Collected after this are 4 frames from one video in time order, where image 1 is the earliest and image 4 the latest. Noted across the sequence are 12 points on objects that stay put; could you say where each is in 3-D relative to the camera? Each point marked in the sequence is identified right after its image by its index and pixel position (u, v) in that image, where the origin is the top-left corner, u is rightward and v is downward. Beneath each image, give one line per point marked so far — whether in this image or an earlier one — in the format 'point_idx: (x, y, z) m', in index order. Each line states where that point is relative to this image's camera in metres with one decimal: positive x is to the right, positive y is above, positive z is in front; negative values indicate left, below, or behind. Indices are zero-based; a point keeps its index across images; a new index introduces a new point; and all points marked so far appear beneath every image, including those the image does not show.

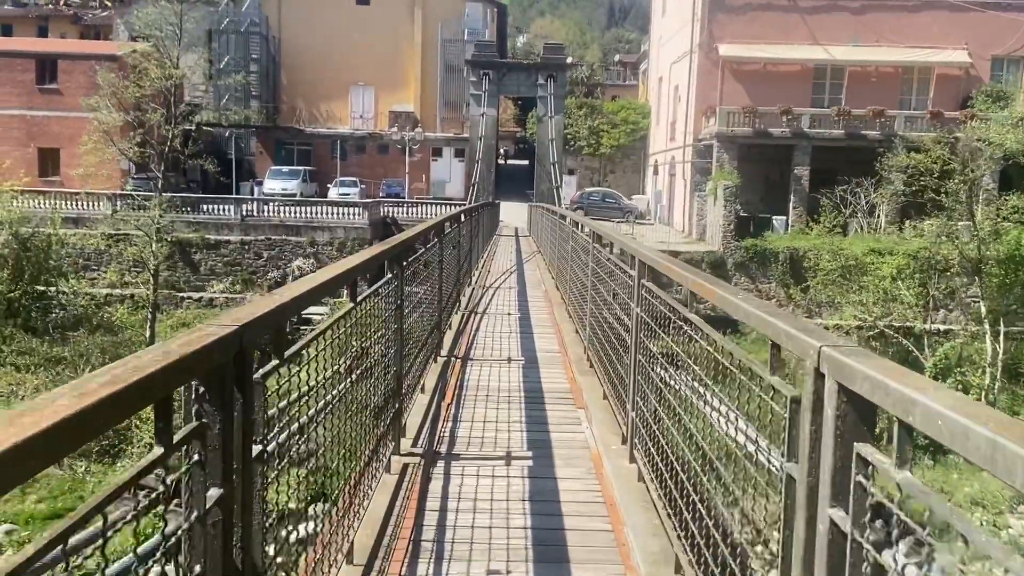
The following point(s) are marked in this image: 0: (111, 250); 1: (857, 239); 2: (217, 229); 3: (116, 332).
0: (-9.0, +0.8, +18.4) m
1: (+7.6, +1.1, +18.1) m
2: (-7.0, +1.4, +19.7) m
3: (-7.8, -0.9, +16.3) m
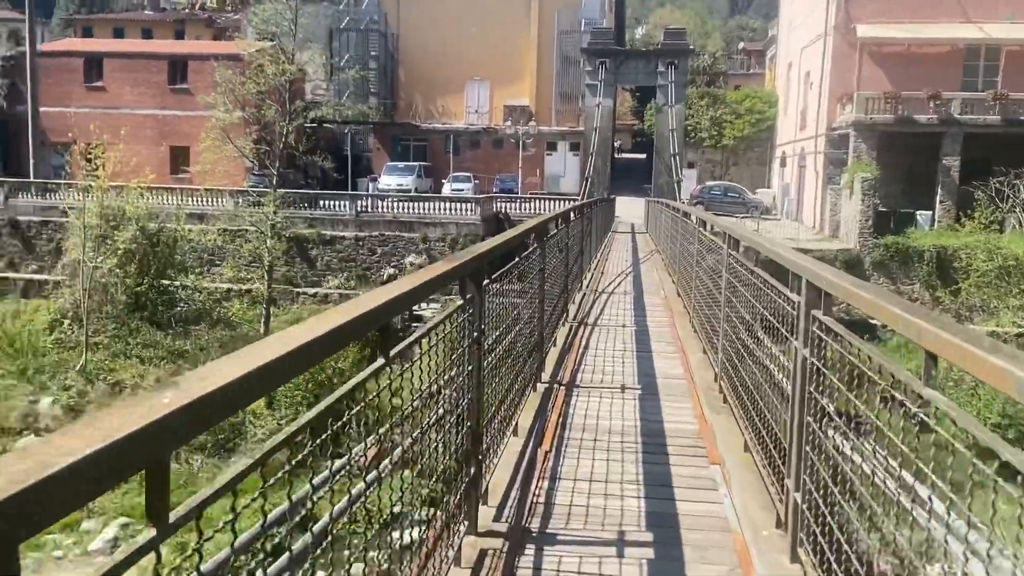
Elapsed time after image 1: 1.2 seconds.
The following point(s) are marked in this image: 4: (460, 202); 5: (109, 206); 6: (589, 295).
0: (-6.4, +1.0, +18.8) m
1: (+9.9, +1.0, +16.2) m
2: (-4.3, +1.5, +19.8) m
3: (-5.6, -0.8, +16.6) m
4: (-1.2, +2.1, +19.7) m
5: (-7.8, +1.6, +15.9) m
6: (+0.7, 0.0, +7.8) m
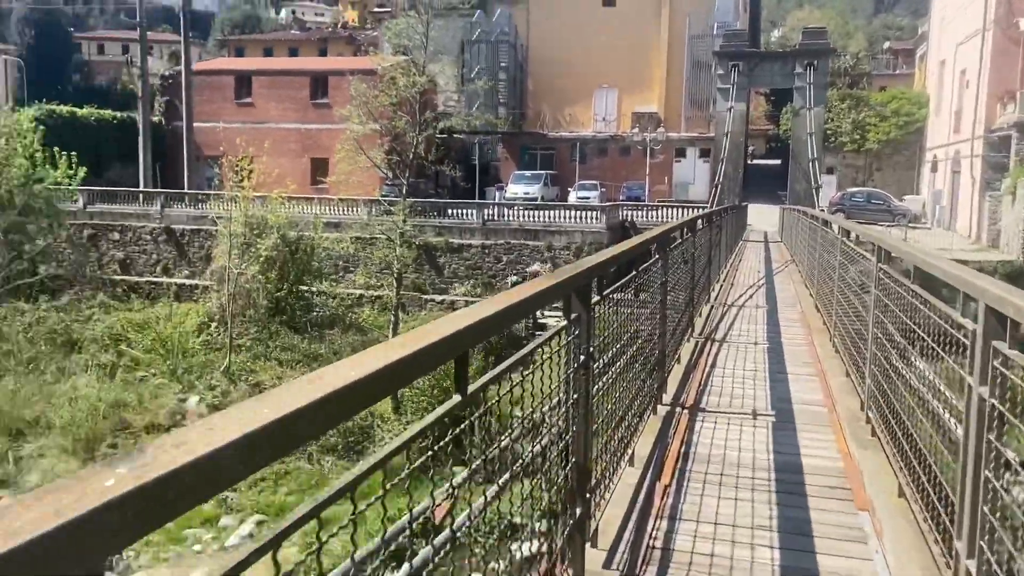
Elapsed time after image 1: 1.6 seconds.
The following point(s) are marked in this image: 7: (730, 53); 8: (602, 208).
0: (-3.5, +0.8, +19.4) m
1: (+12.2, +0.7, +14.3) m
2: (-1.3, +1.3, +20.1) m
3: (-3.0, -0.9, +17.0) m
4: (+1.8, +1.8, +19.6) m
5: (-5.3, +1.5, +16.8) m
6: (+1.9, -0.2, +7.4) m
7: (+5.2, +5.5, +19.5) m
8: (+2.1, +1.9, +19.5) m
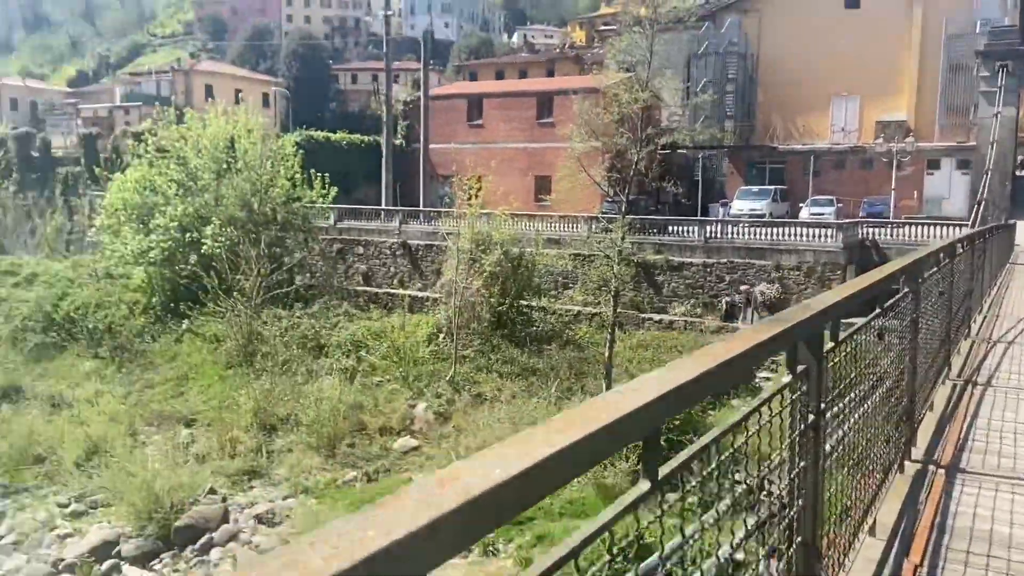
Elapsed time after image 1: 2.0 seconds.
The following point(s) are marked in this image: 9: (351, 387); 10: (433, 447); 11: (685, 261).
0: (+1.7, +0.4, +19.5) m
1: (+15.5, +0.1, +10.4) m
2: (+4.0, +0.9, +19.6) m
3: (+1.5, -1.2, +17.1) m
4: (+6.8, +1.3, +18.2) m
5: (-0.7, +1.2, +17.4) m
6: (+3.7, -0.4, +6.5) m
7: (+10.2, +4.9, +17.3) m
8: (+7.2, +1.4, +18.1) m
9: (-3.0, -1.8, +15.4) m
10: (-1.3, -2.5, +13.3) m
11: (+4.1, +0.6, +19.5) m
